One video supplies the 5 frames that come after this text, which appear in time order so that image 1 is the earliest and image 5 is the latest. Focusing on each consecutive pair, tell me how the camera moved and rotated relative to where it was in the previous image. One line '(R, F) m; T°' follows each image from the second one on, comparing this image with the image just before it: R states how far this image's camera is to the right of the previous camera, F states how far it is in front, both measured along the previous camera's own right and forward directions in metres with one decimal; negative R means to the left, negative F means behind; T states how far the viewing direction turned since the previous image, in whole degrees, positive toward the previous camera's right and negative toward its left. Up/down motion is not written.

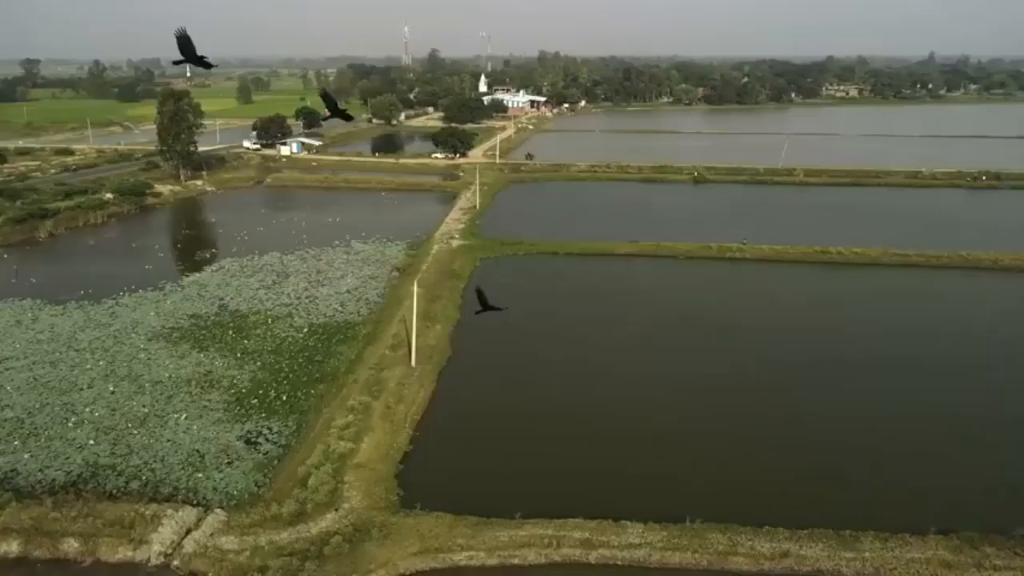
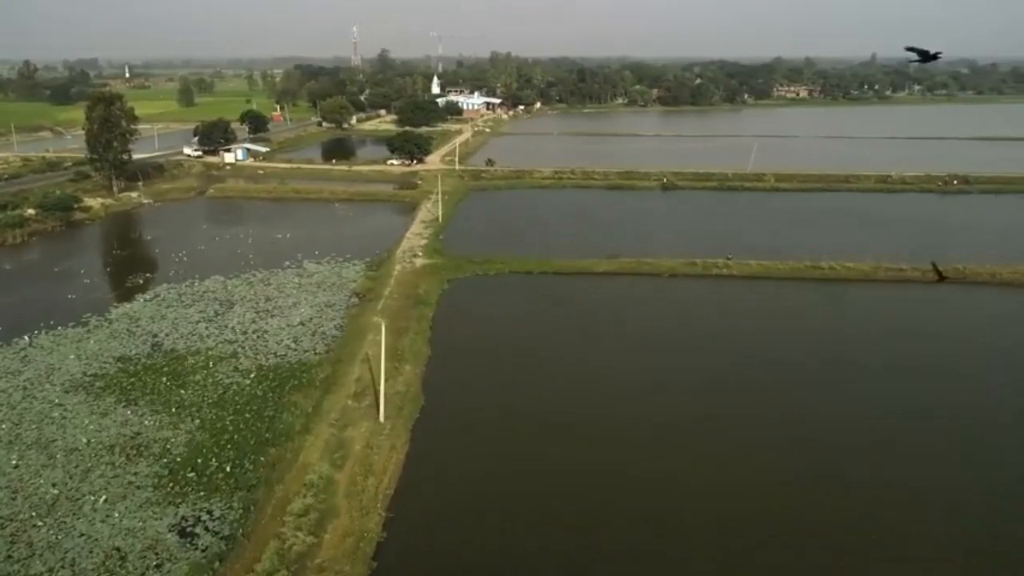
(-0.4, +1.6) m; +3°
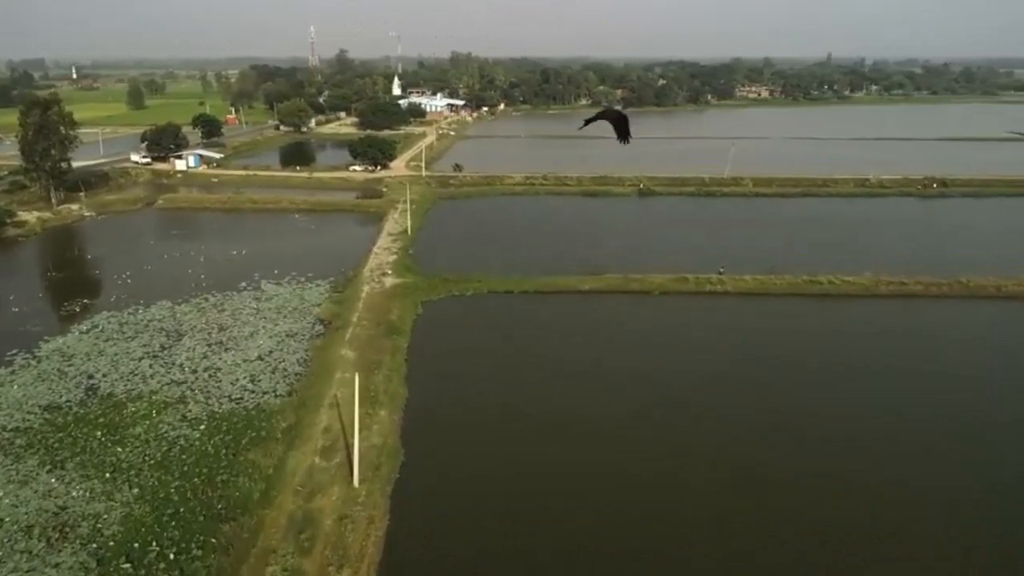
(-0.3, +1.4) m; +3°
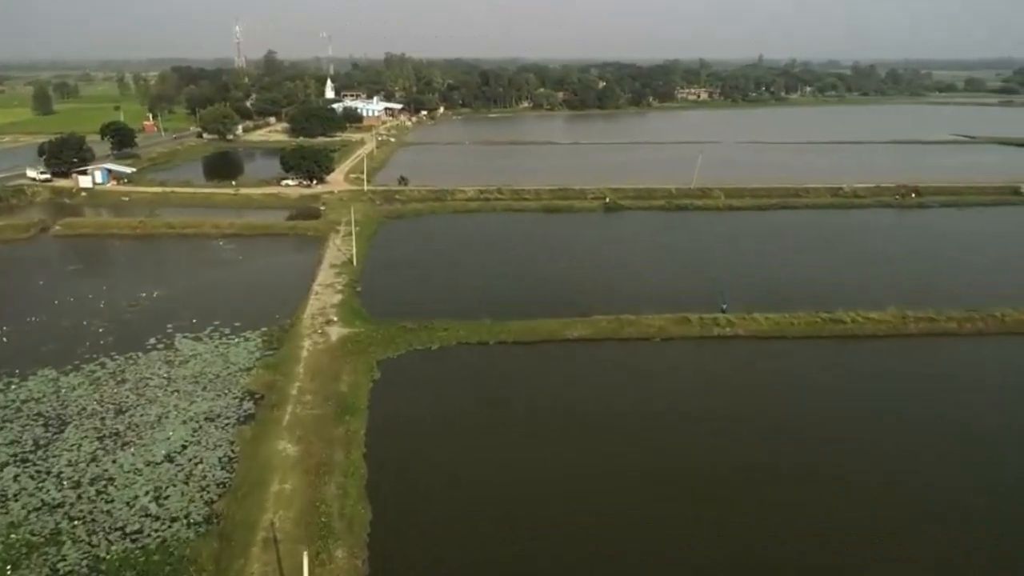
(-0.6, +2.7) m; +5°
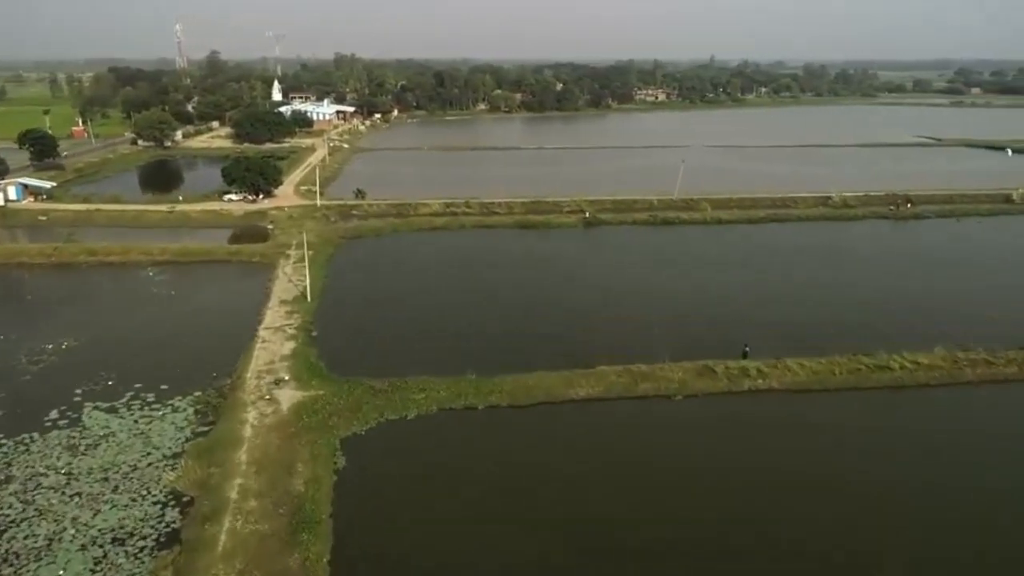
(-0.5, +2.4) m; +3°
